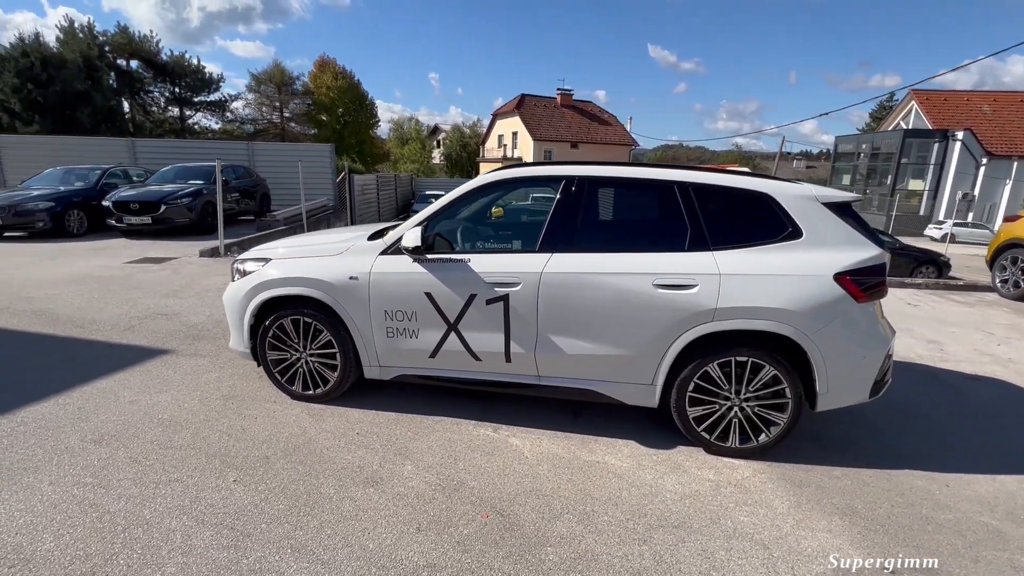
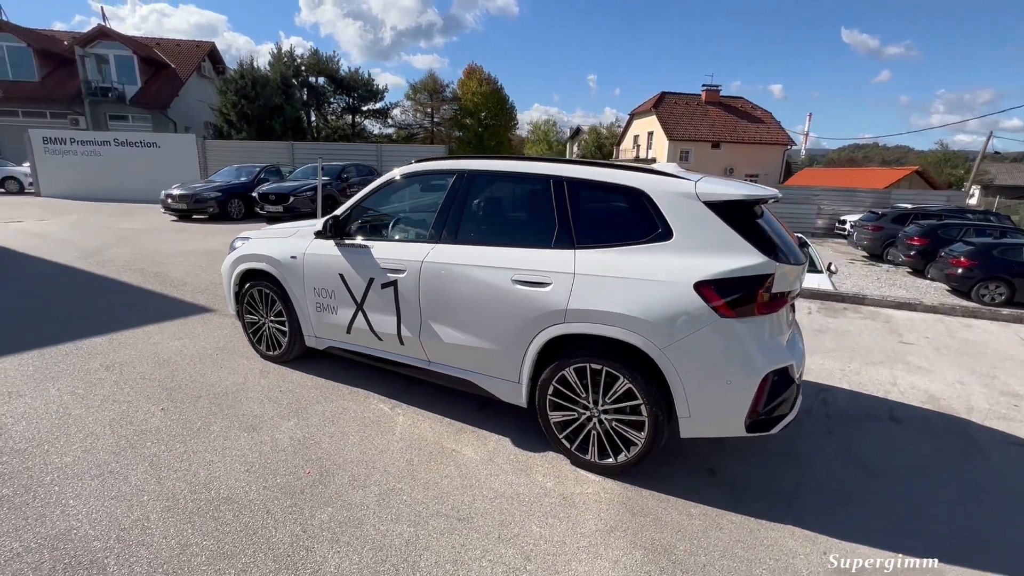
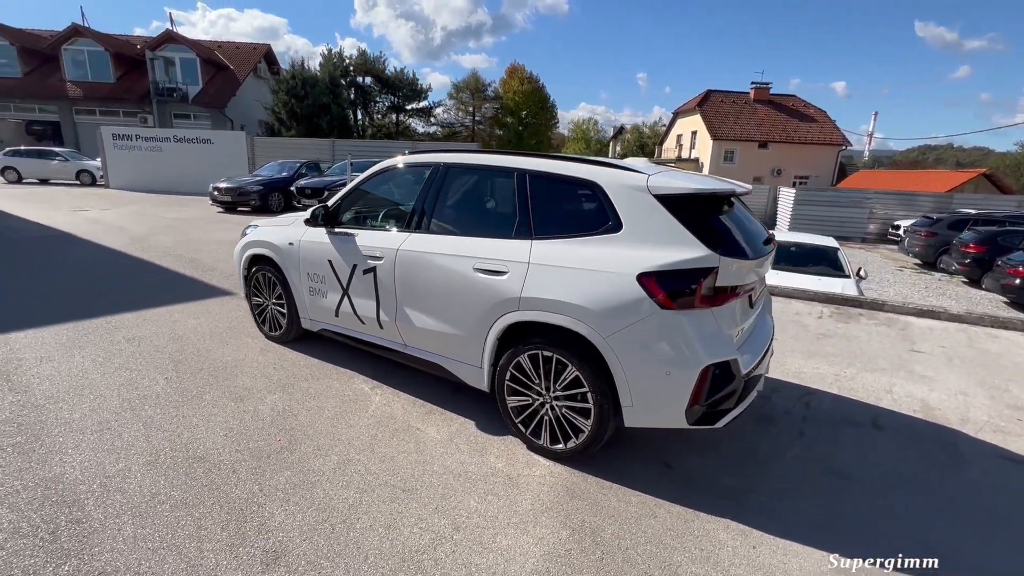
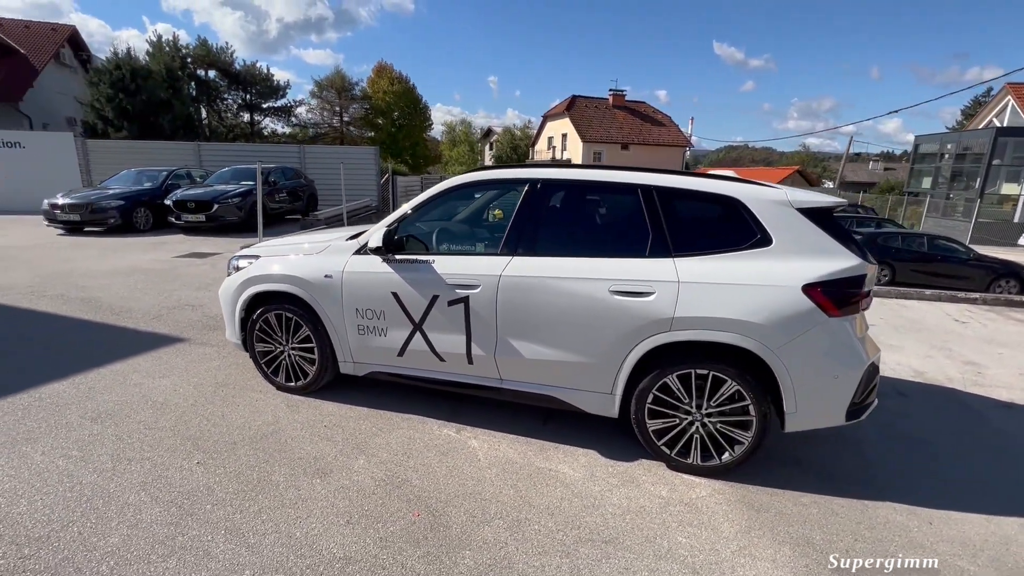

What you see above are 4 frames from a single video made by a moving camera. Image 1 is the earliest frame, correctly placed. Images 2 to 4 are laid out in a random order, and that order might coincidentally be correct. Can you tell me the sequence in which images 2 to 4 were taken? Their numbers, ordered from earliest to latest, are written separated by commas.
4, 2, 3
